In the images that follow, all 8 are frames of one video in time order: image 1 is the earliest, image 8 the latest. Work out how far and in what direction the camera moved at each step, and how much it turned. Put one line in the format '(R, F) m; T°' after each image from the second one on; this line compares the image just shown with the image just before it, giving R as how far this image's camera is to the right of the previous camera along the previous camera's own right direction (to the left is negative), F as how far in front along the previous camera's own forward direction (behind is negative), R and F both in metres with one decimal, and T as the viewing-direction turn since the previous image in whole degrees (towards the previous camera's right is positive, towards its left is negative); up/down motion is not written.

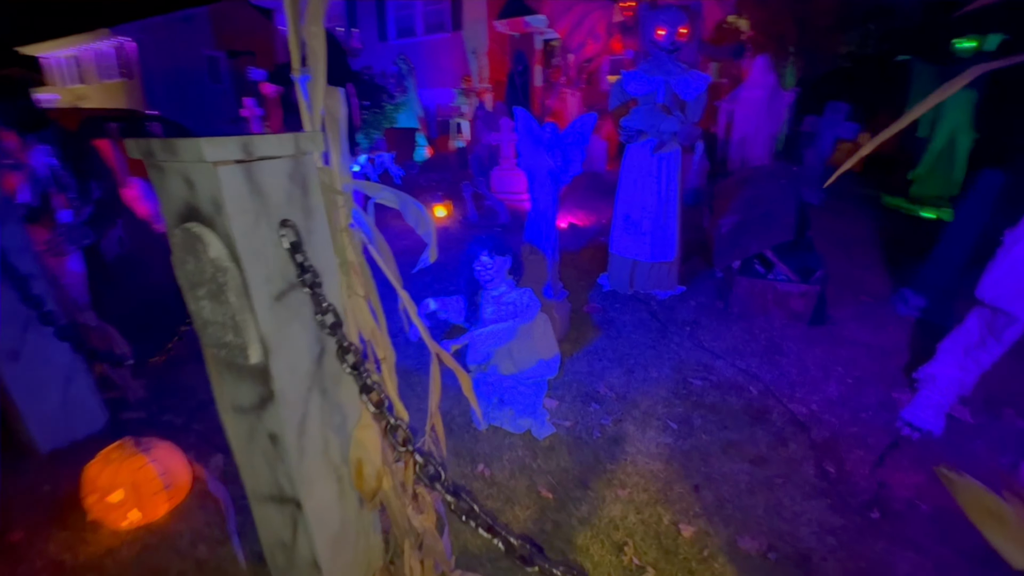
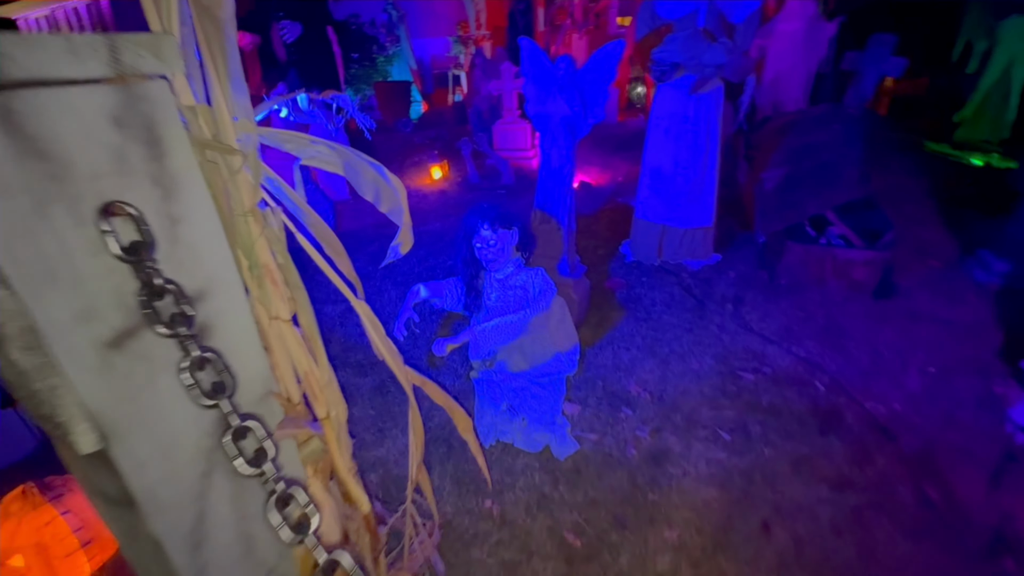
(0.0, +0.7) m; -1°
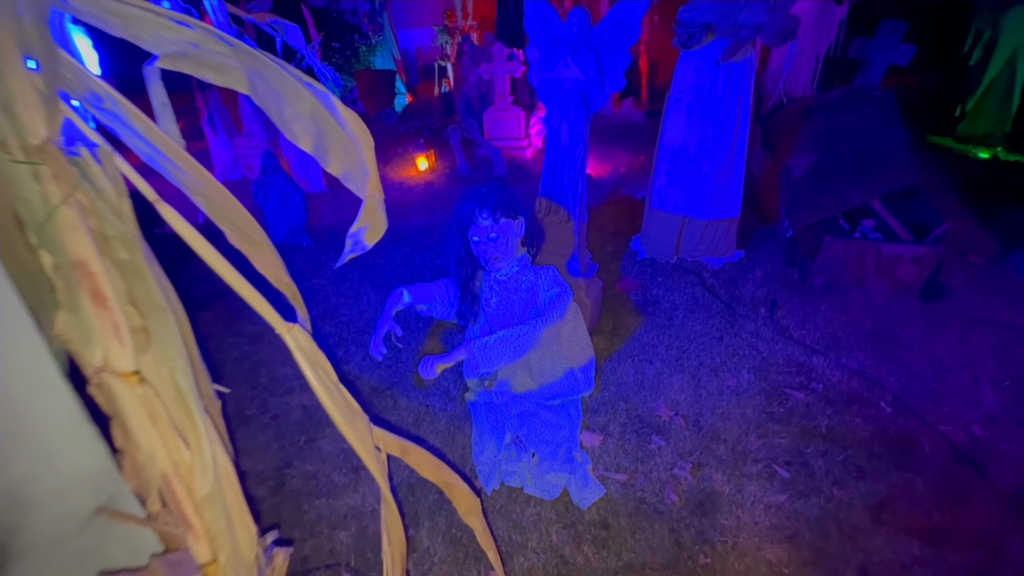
(-0.1, +0.5) m; +2°
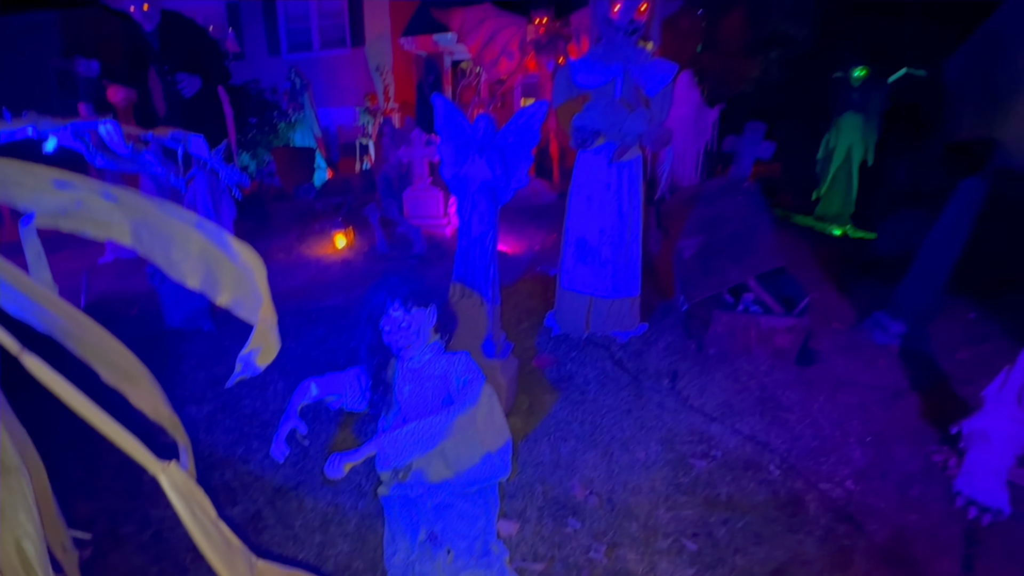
(+0.1, -0.1) m; +9°
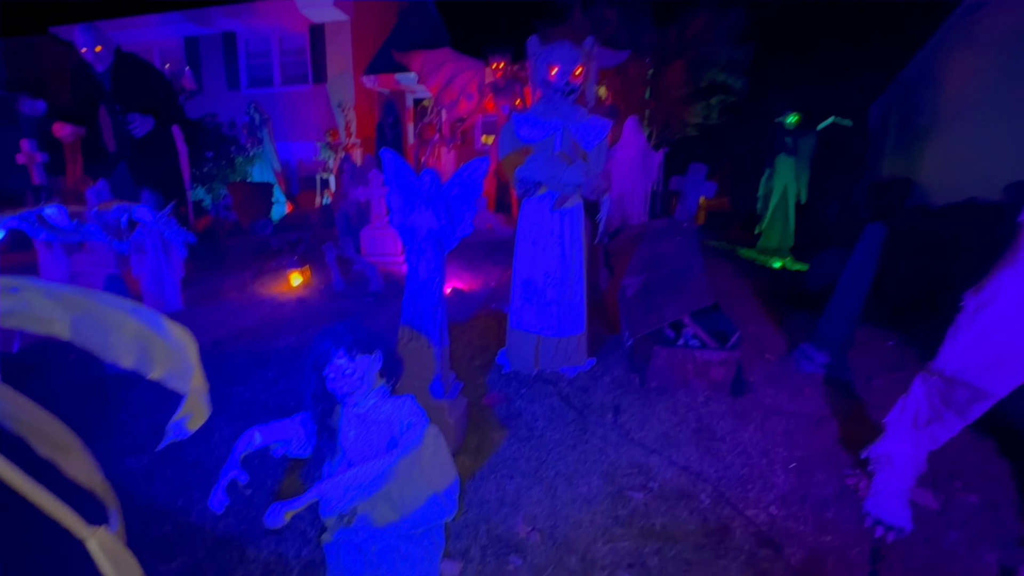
(+0.1, -0.2) m; +4°
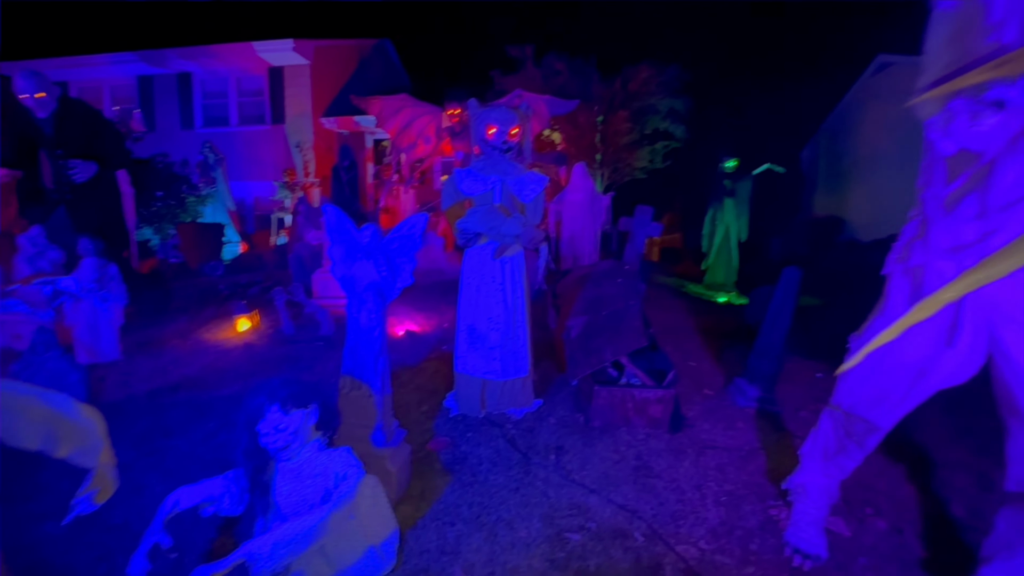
(+0.2, -0.2) m; +4°
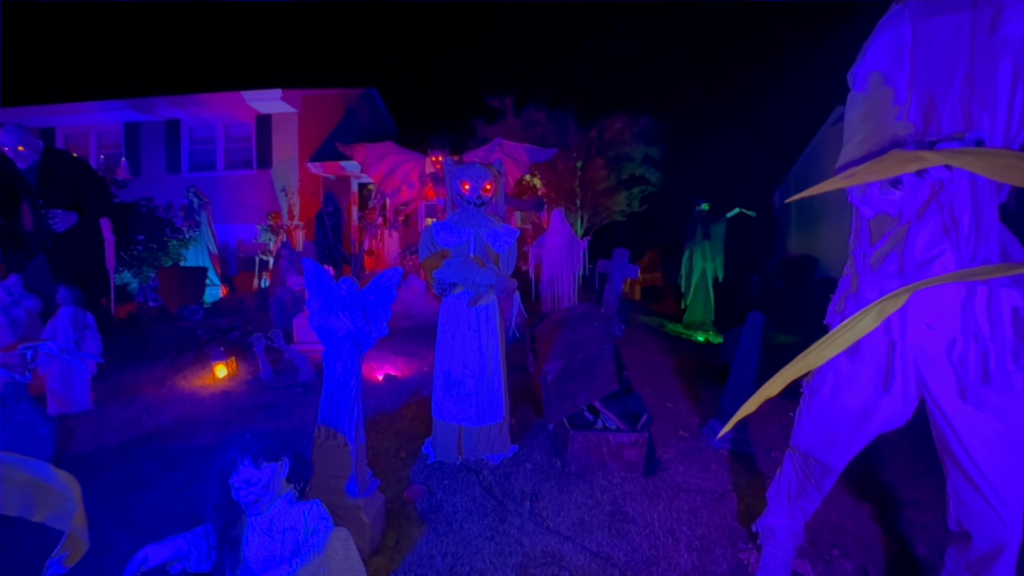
(+0.1, -0.1) m; +2°
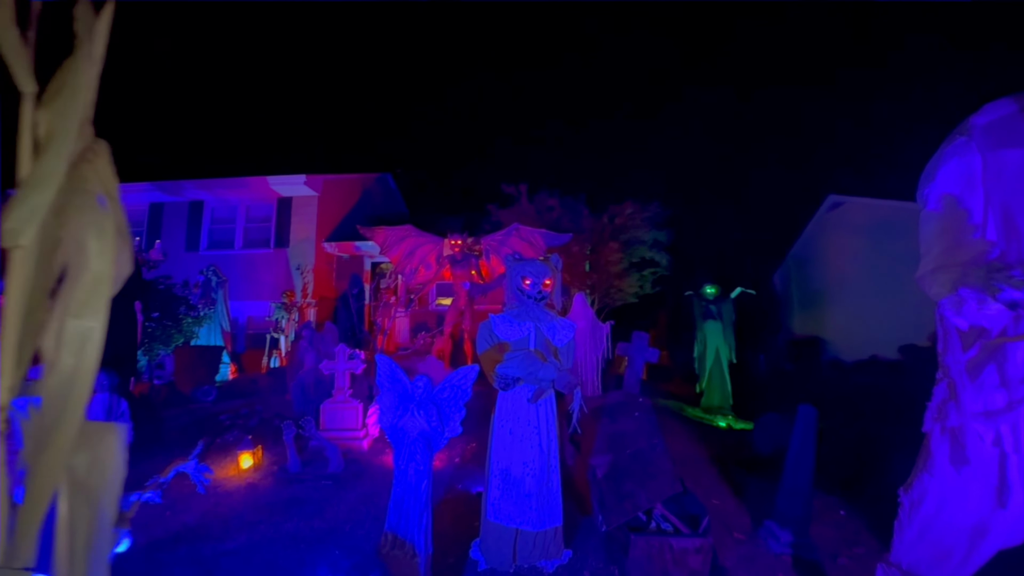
(-0.5, -0.1) m; 0°
